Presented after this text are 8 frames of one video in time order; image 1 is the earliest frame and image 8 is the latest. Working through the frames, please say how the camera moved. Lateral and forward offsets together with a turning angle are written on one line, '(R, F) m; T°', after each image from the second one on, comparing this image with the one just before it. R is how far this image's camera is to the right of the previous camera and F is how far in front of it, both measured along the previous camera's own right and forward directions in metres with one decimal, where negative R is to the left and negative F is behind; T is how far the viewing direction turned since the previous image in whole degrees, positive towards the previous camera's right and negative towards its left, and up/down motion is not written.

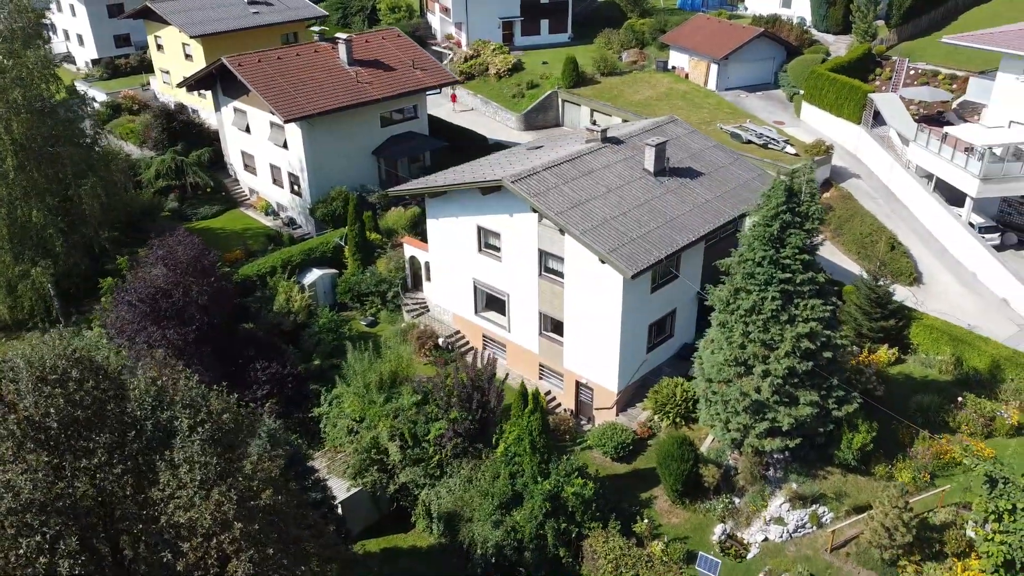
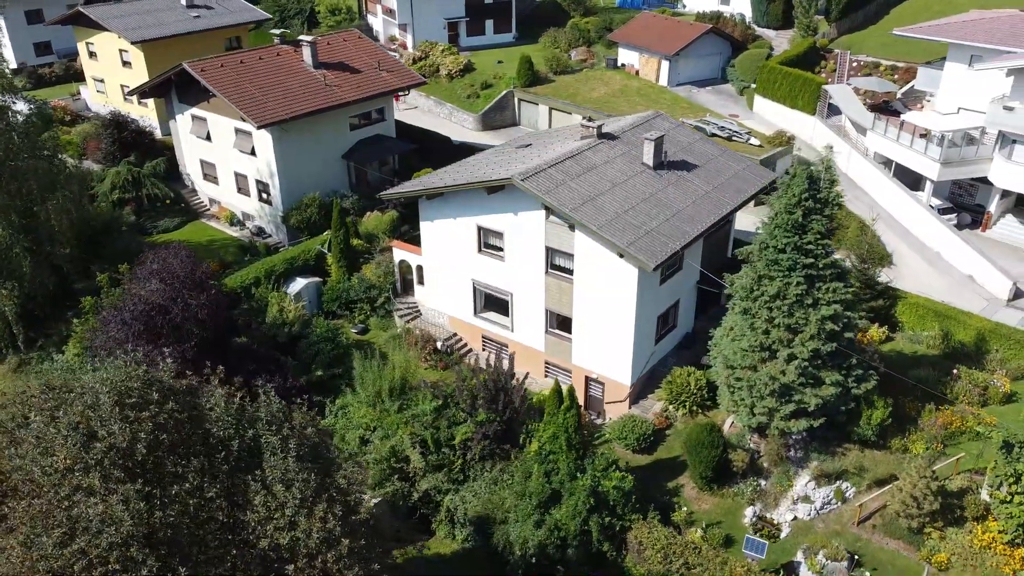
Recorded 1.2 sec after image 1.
(-2.7, +0.3) m; +6°
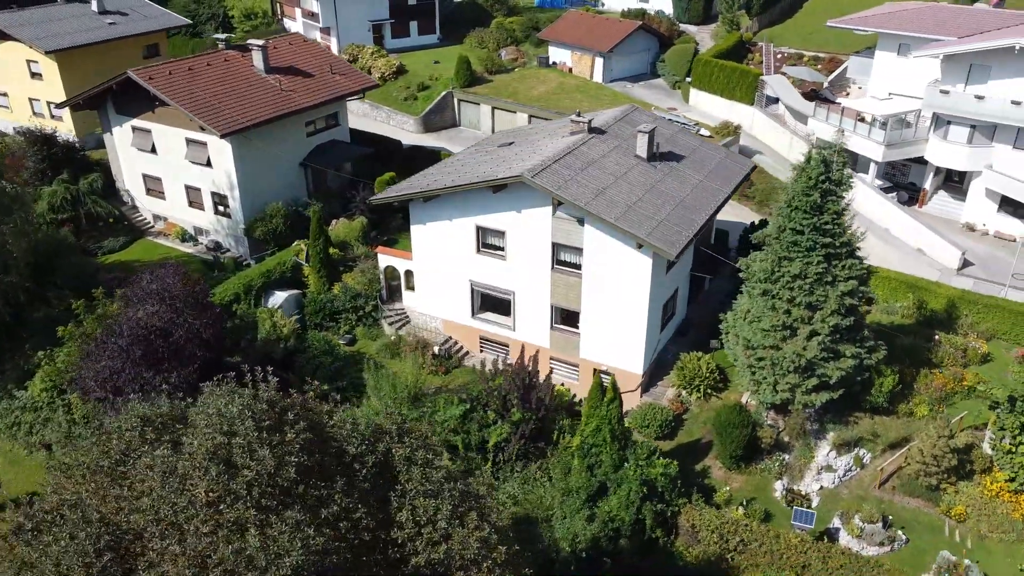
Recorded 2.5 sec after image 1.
(-3.6, +0.4) m; +8°
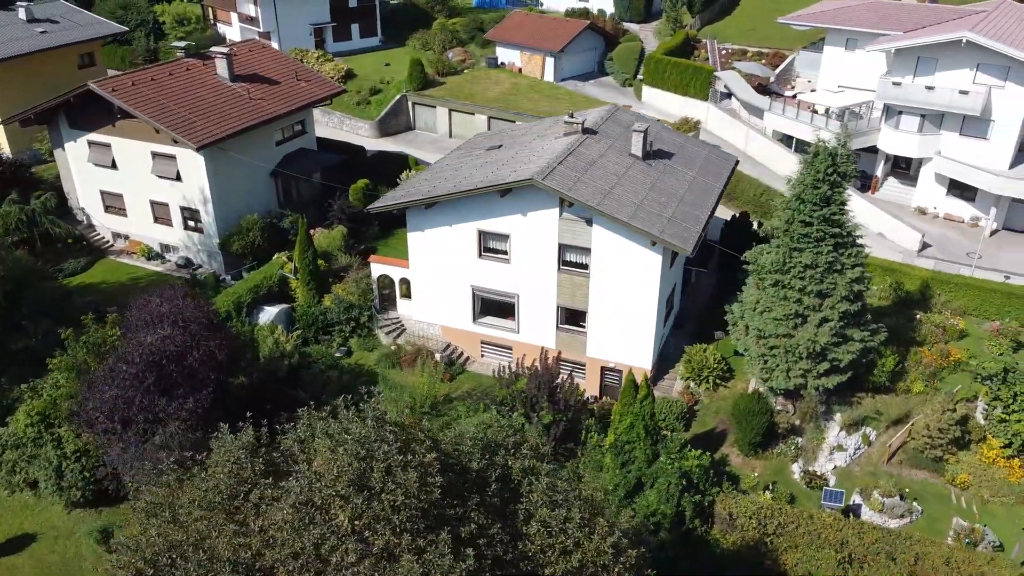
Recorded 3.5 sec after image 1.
(-2.8, +0.1) m; +6°
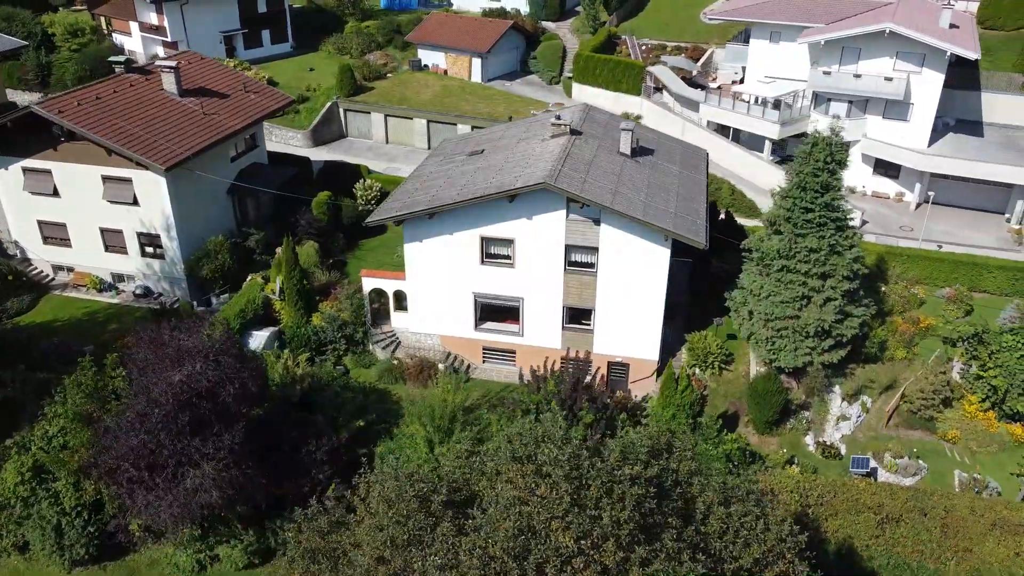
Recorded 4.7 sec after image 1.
(-4.1, +0.3) m; +9°
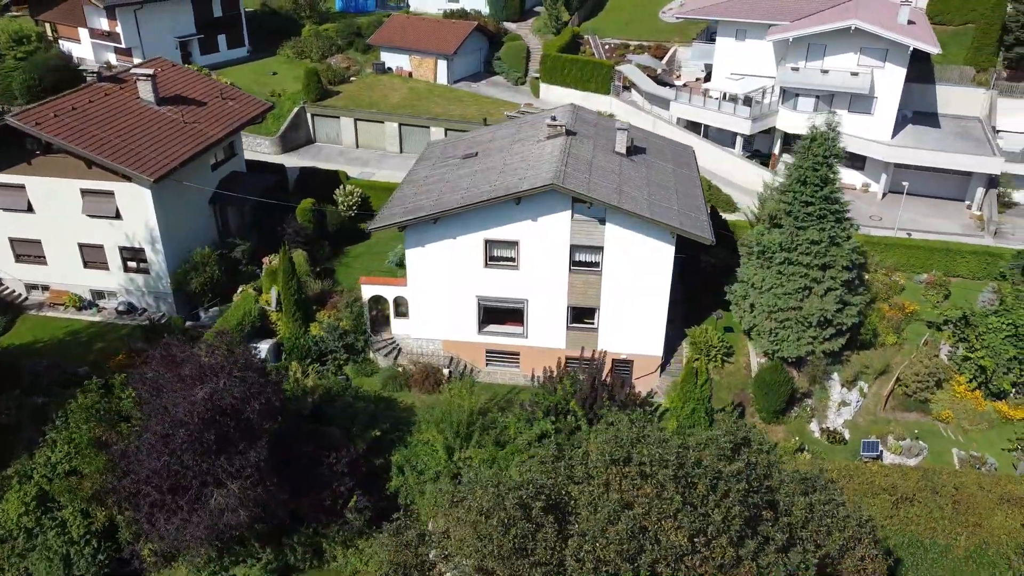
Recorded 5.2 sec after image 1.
(-2.1, +0.1) m; +4°
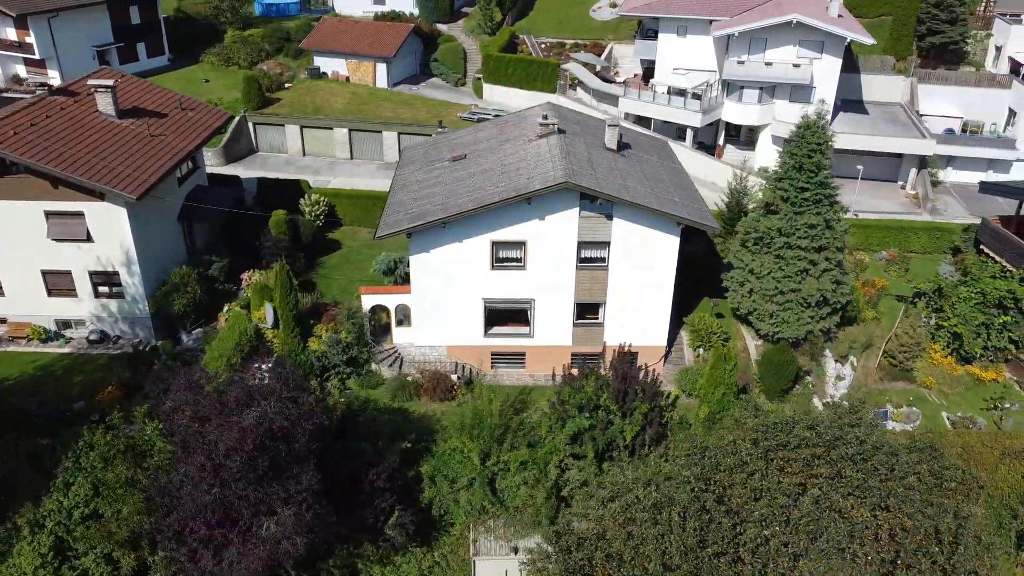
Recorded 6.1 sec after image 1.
(-3.6, +0.3) m; +8°
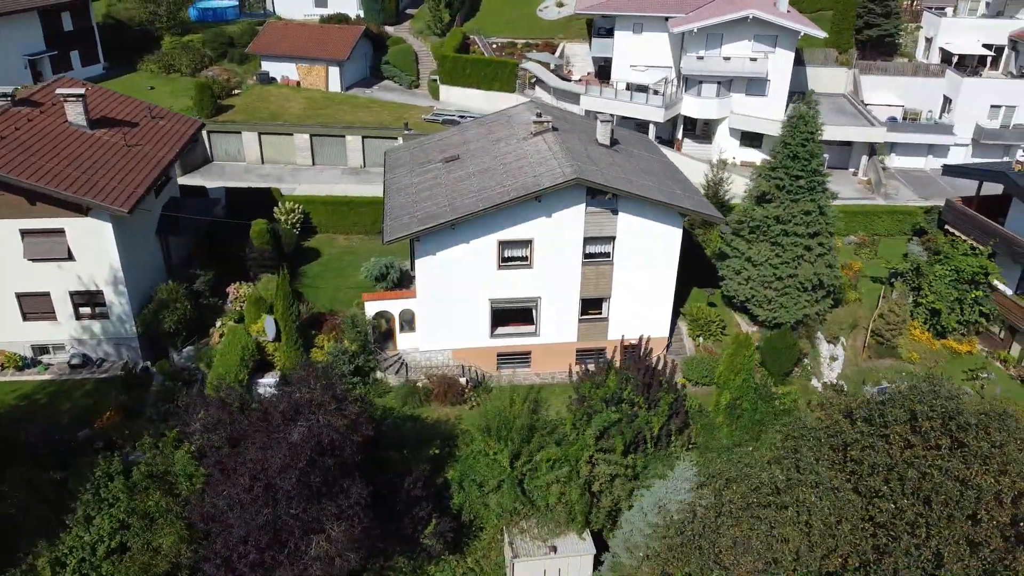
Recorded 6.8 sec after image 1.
(-2.8, +0.3) m; +6°
